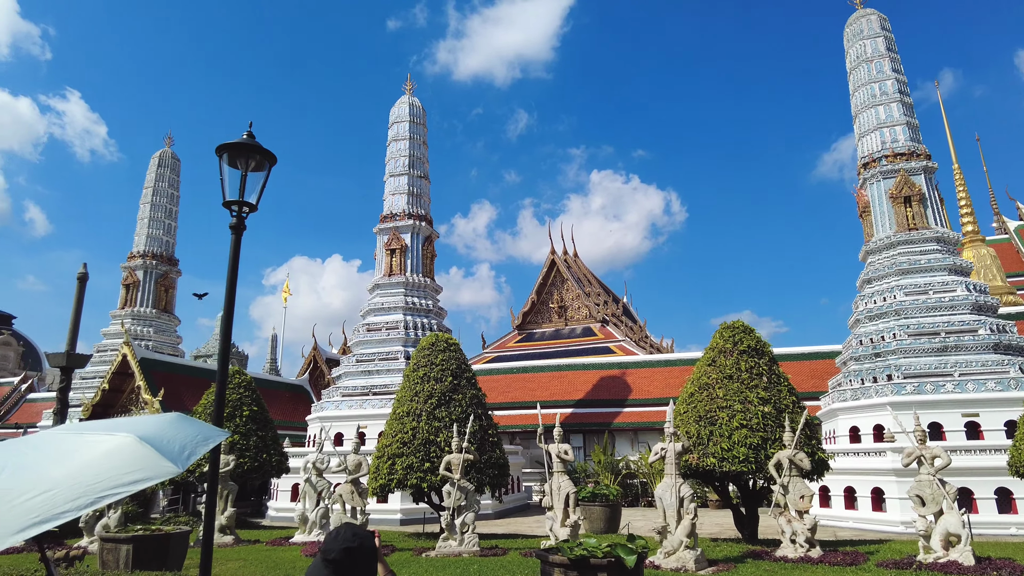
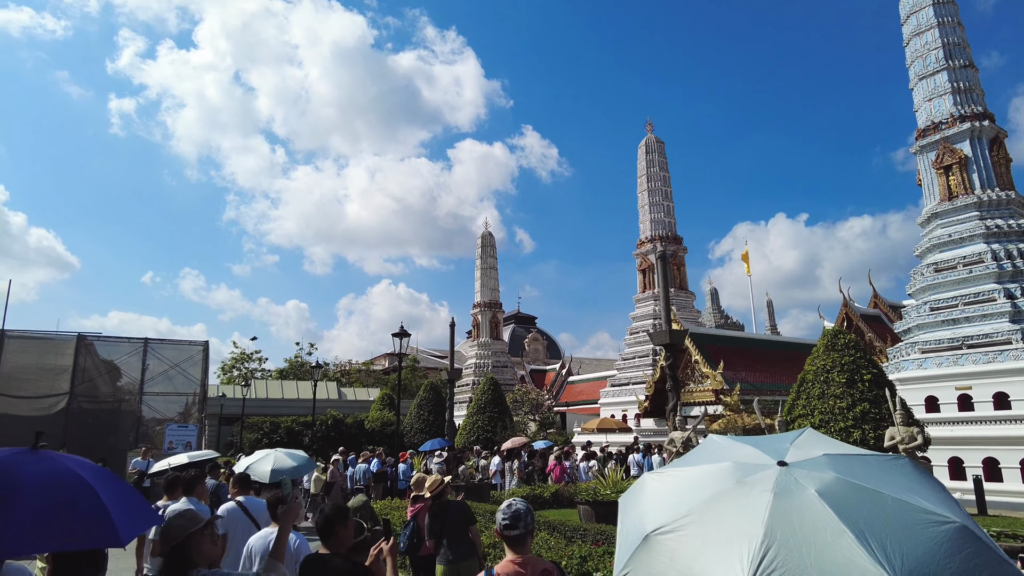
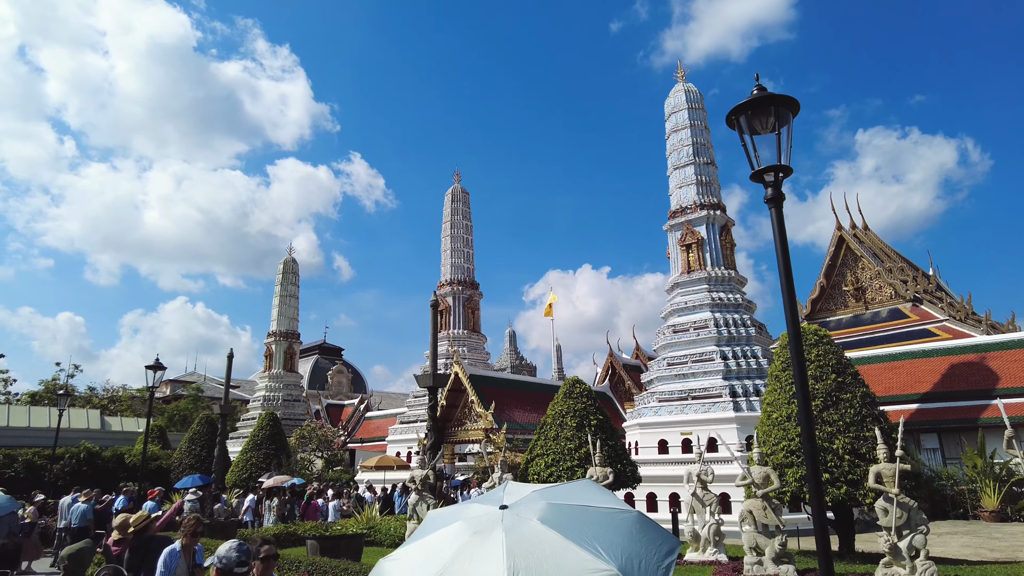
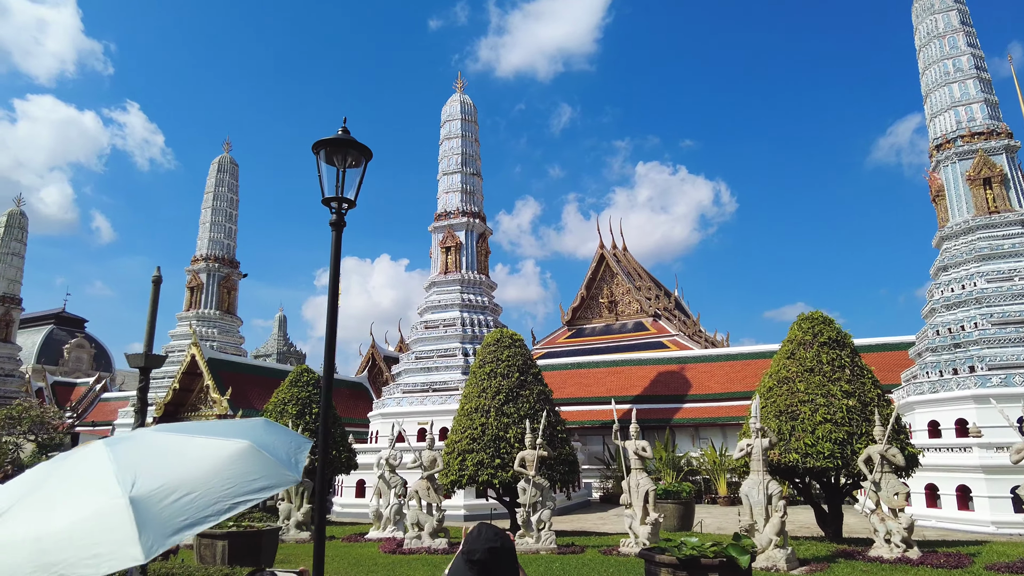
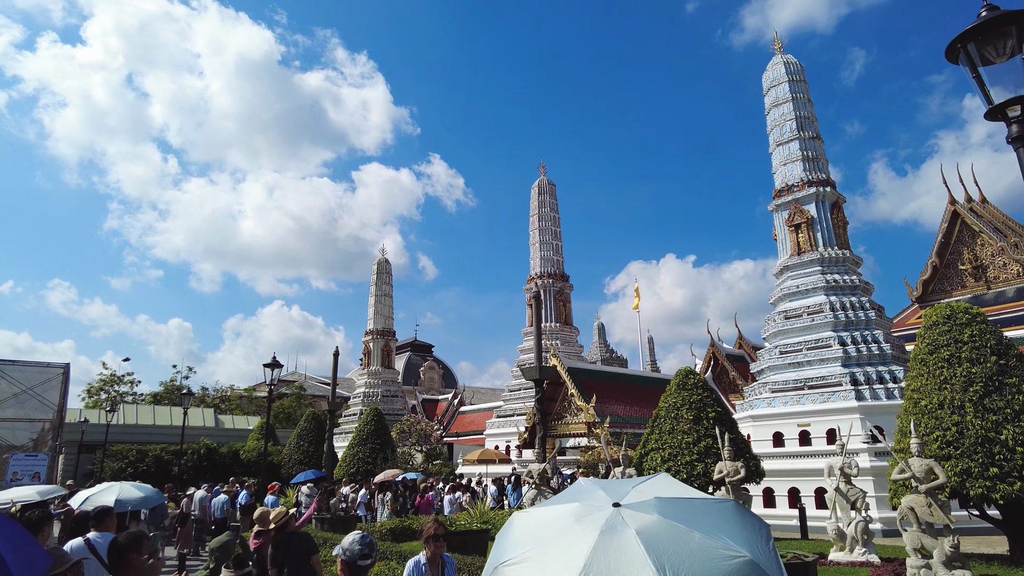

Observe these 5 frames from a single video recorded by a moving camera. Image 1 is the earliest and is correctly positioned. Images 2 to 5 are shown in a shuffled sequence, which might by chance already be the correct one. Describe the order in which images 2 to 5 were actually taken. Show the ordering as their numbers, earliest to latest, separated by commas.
4, 3, 5, 2
